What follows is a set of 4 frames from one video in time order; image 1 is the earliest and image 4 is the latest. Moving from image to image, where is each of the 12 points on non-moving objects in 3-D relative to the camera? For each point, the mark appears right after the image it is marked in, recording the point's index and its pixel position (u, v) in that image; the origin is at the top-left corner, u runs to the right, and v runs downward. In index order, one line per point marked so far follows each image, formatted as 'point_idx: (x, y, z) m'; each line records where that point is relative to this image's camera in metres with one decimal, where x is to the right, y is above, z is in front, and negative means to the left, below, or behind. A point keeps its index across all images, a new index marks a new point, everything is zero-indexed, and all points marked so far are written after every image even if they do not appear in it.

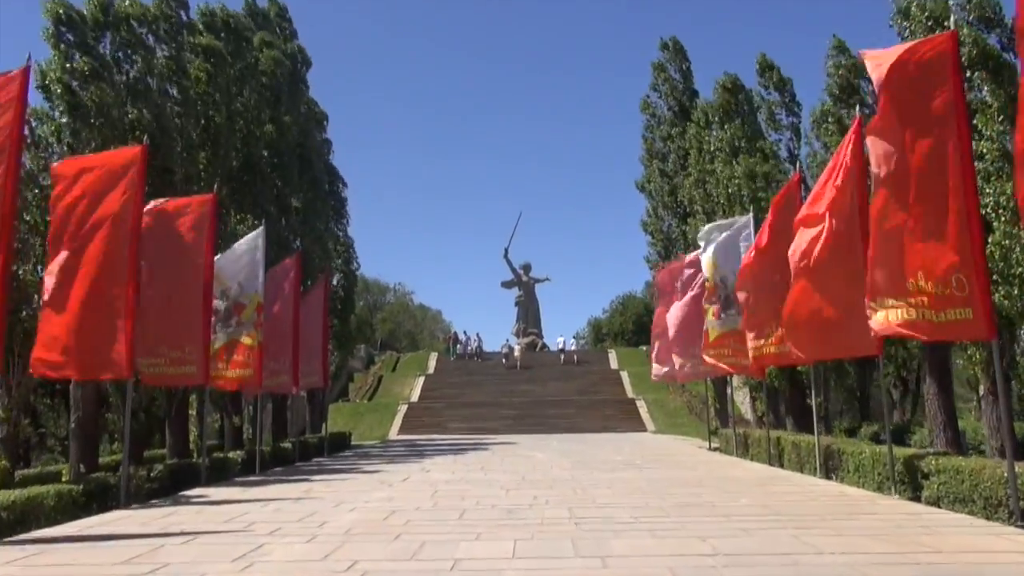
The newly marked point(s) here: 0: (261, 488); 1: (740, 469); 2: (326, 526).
0: (-3.7, -3.0, +13.5) m
1: (+3.9, -3.1, +15.4) m
2: (-1.9, -2.4, +9.0) m
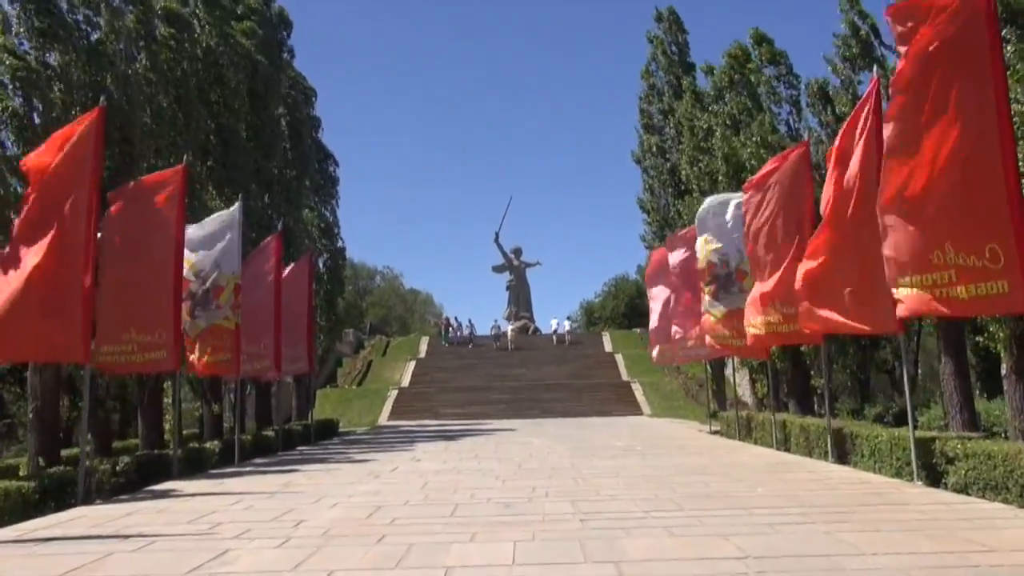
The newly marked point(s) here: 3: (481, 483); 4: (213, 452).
0: (-3.8, -2.7, +12.6) m
1: (+3.8, -2.7, +14.5) m
2: (-1.9, -2.1, +8.1) m
3: (-0.4, -2.4, +11.3) m
4: (-5.3, -2.9, +16.3) m
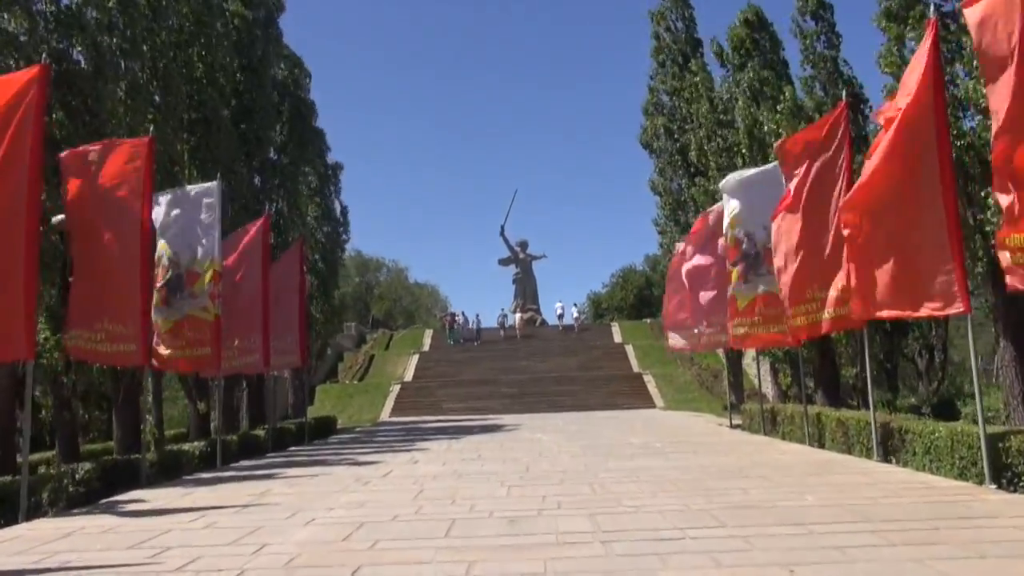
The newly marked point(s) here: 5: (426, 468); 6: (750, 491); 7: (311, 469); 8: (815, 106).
0: (-3.7, -2.5, +11.1) m
1: (+3.9, -2.4, +13.1) m
2: (-1.8, -1.9, +6.7) m
3: (-0.3, -2.2, +9.9) m
4: (-5.2, -2.7, +14.9) m
5: (-1.2, -2.5, +12.9) m
6: (+2.4, -2.0, +9.1) m
7: (-2.9, -2.6, +13.3) m
8: (+6.1, +3.7, +18.4) m
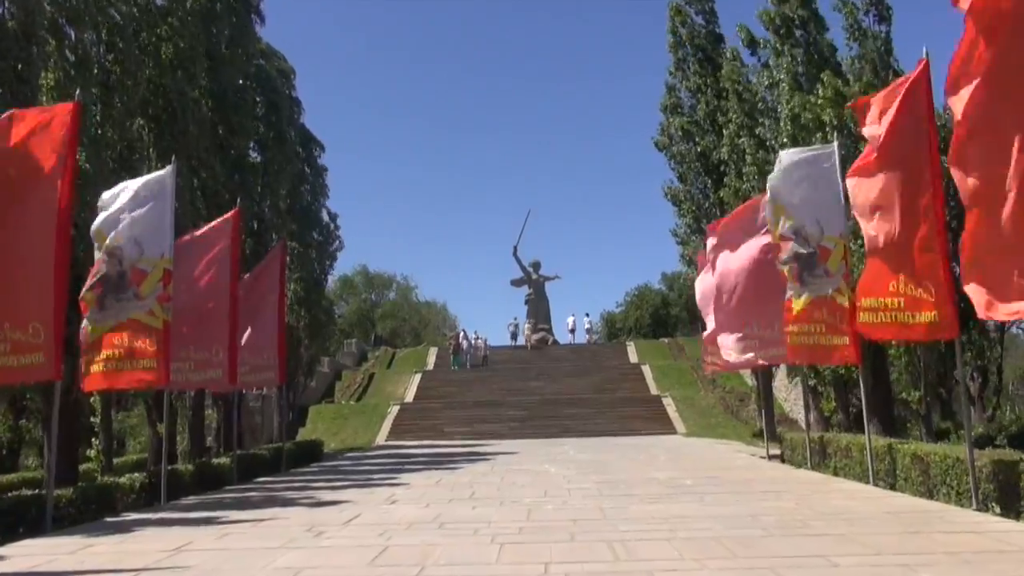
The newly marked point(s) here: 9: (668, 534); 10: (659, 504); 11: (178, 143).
0: (-3.7, -2.4, +8.6) m
1: (+3.9, -2.4, +10.5) m
2: (-1.9, -1.8, +4.2) m
3: (-0.4, -2.1, +7.3) m
4: (-5.2, -2.7, +12.4) m
5: (-1.2, -2.5, +10.3) m
6: (+2.3, -1.9, +6.5) m
7: (-2.9, -2.6, +10.8) m
8: (+6.2, +3.5, +15.9) m
9: (+1.4, -2.2, +8.1) m
10: (+1.6, -2.4, +10.2) m
11: (-6.6, +2.8, +18.0) m
